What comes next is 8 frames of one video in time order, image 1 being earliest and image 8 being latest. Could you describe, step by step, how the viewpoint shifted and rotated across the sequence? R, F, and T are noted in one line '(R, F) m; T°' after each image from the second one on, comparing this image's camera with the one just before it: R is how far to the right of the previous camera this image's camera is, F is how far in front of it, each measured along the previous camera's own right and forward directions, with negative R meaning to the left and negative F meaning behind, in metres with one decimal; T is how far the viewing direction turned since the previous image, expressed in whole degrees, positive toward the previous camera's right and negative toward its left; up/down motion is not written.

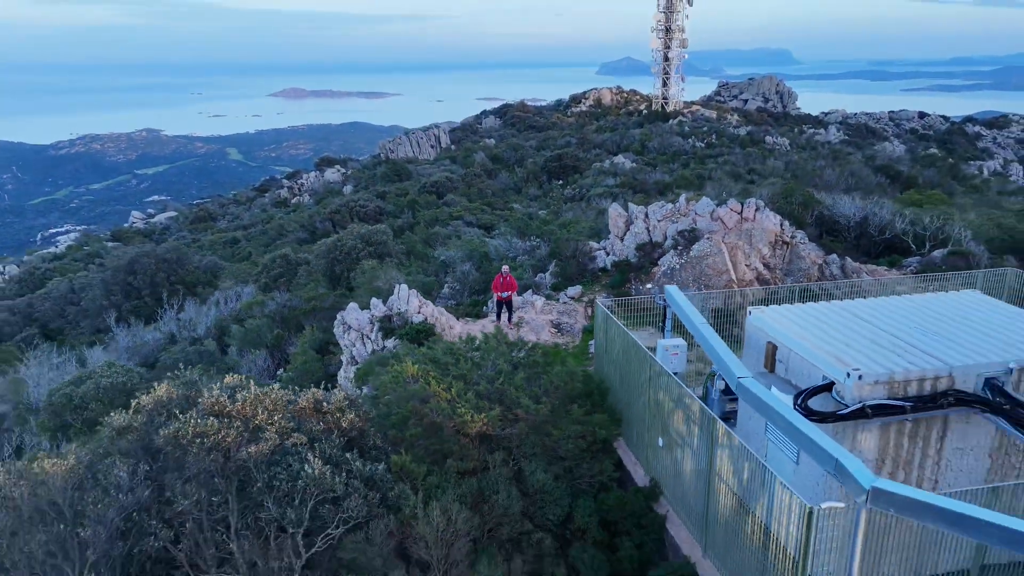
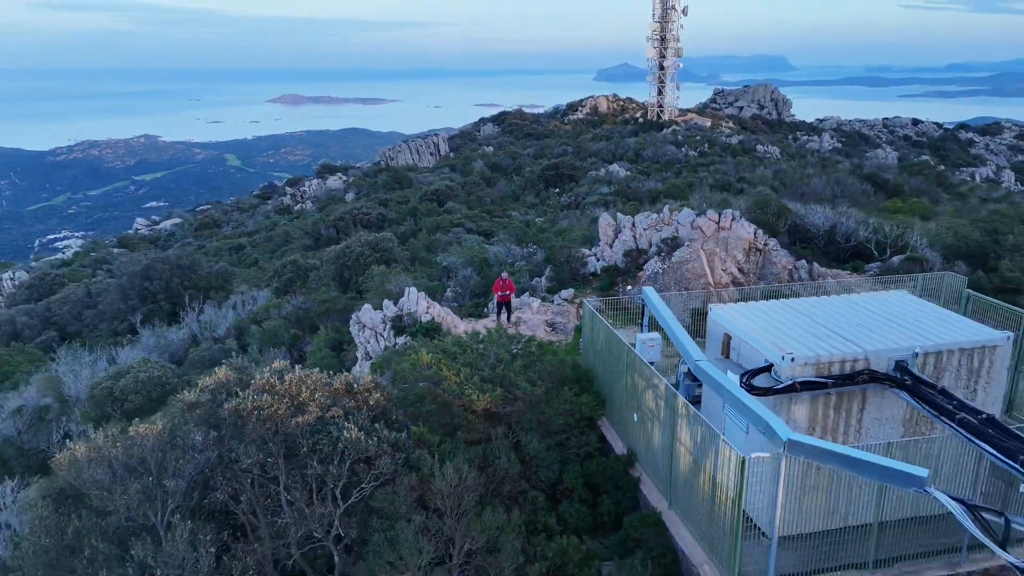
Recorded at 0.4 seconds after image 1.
(0.0, -0.7) m; 0°
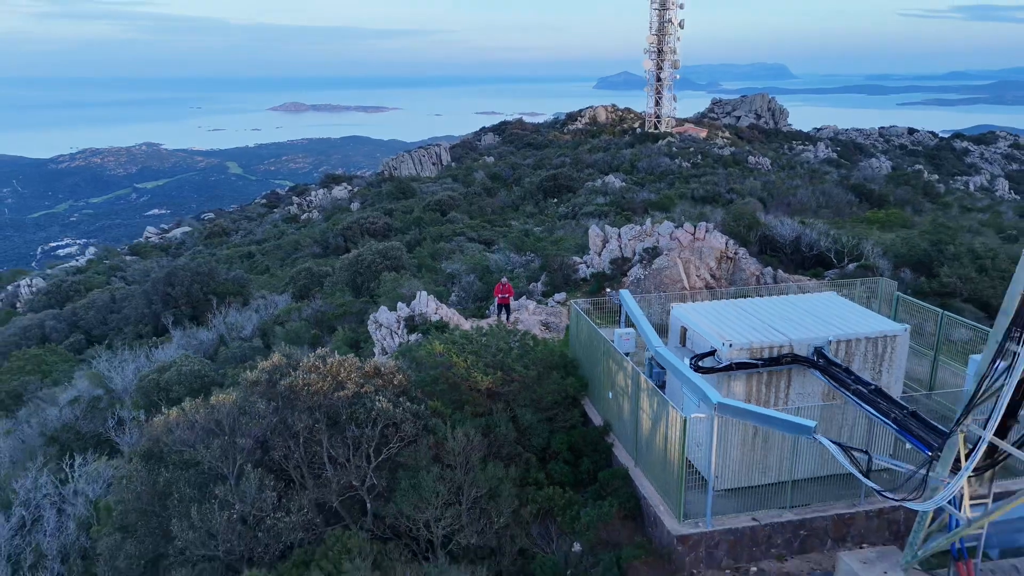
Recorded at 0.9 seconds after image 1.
(0.0, -1.0) m; 0°
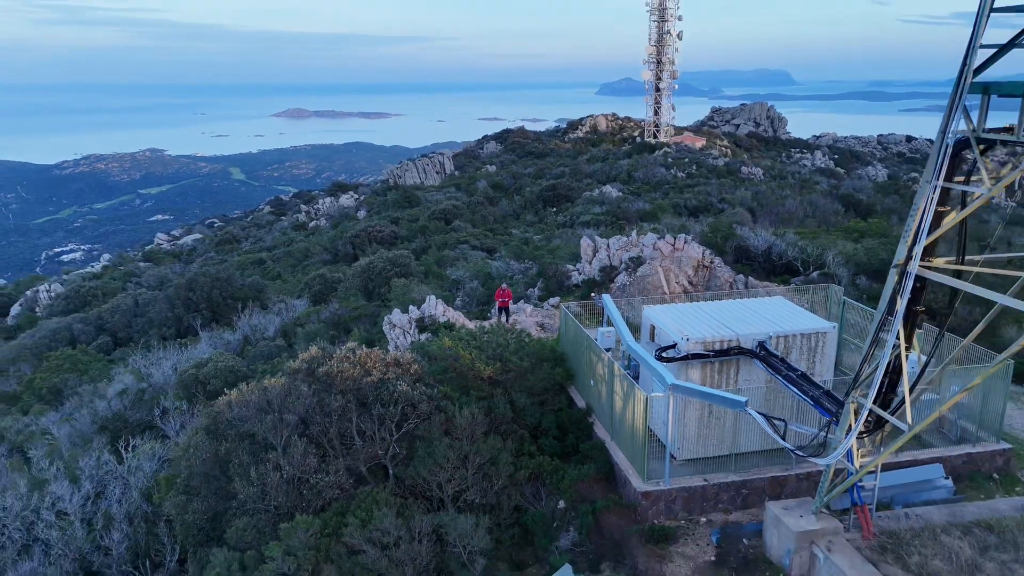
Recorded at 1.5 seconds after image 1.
(0.0, -1.1) m; 0°
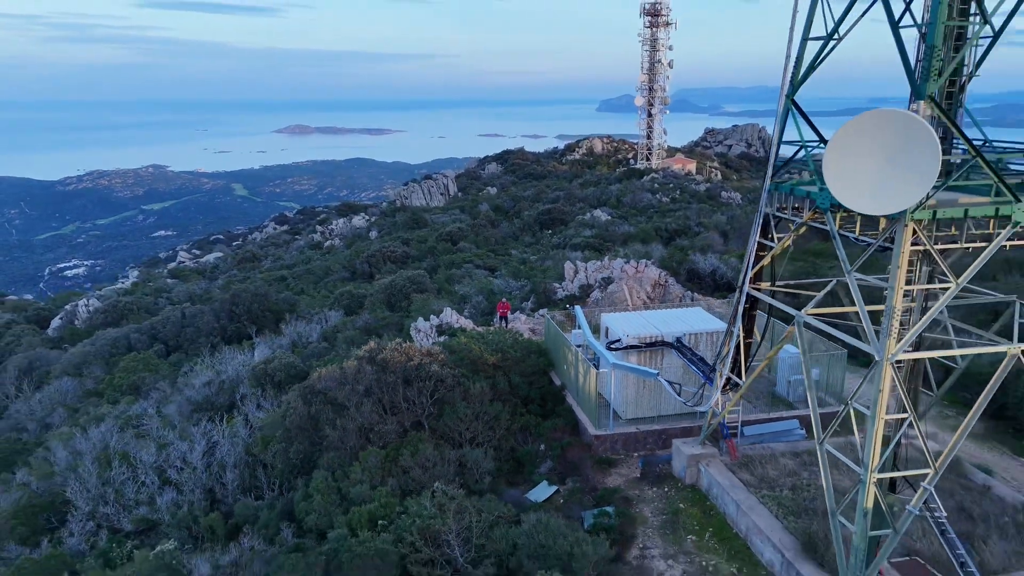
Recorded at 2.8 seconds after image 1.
(0.0, -2.9) m; 0°
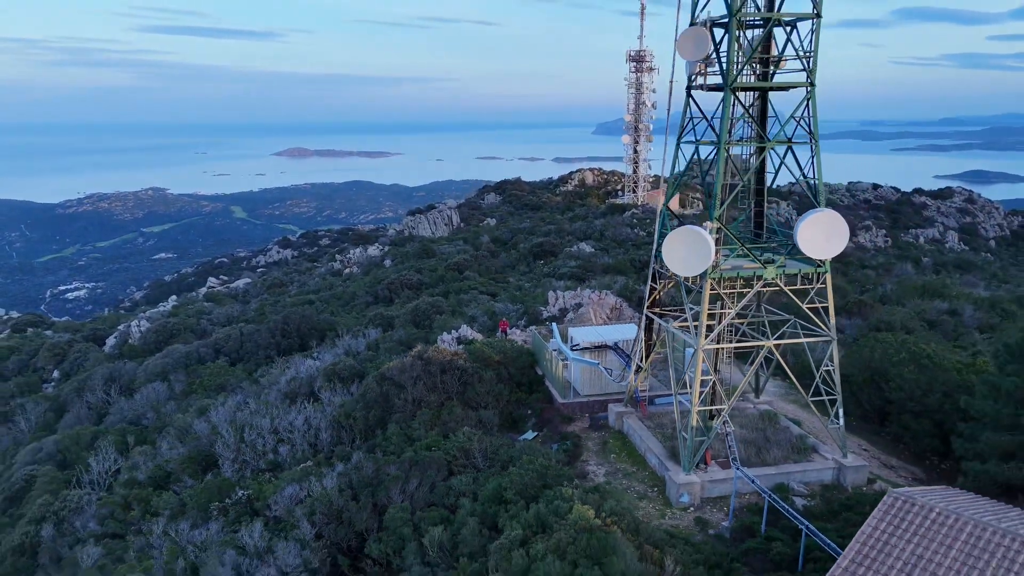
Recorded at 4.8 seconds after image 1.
(0.0, -5.1) m; 0°
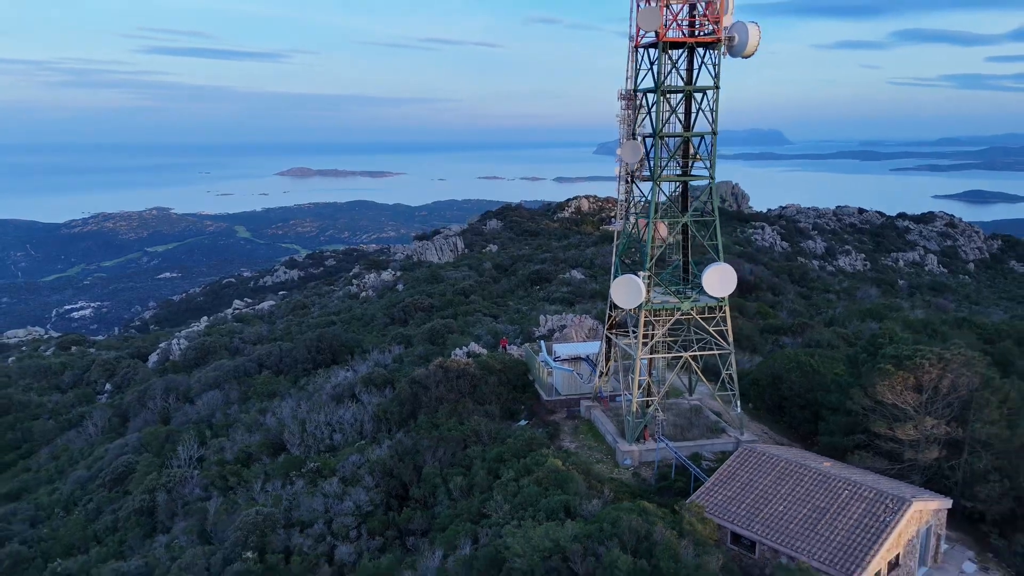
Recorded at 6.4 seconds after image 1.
(+0.1, -4.7) m; 0°
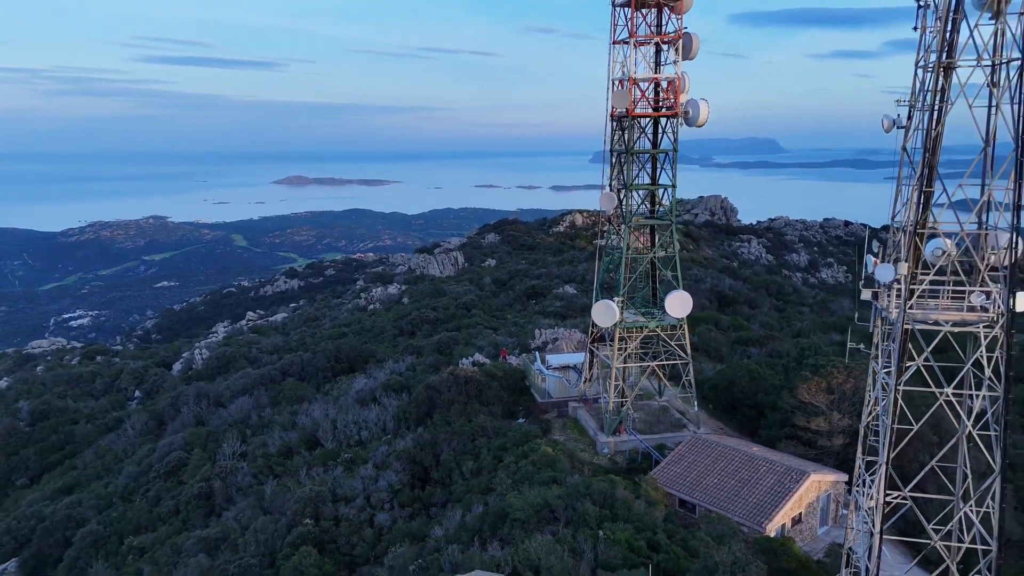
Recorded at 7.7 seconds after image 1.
(-0.1, -3.6) m; 0°
